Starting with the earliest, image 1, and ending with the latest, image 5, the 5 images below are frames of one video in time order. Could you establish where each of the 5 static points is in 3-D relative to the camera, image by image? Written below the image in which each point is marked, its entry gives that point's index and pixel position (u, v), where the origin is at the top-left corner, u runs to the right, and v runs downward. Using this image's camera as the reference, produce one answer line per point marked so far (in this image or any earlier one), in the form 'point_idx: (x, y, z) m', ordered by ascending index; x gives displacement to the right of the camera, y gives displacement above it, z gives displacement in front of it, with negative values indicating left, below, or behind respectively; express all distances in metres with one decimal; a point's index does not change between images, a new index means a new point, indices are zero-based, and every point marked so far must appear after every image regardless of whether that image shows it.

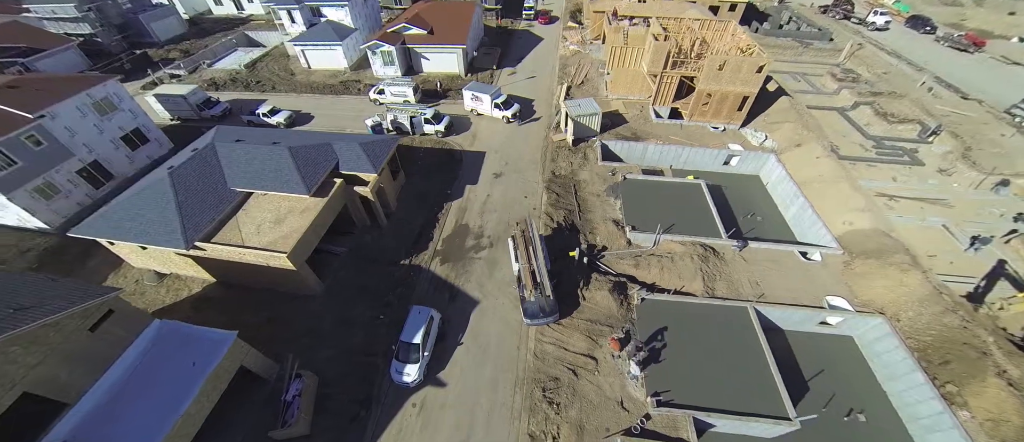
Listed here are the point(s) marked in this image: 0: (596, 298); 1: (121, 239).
0: (+4.7, -4.1, +18.8) m
1: (-20.4, -1.0, +17.3) m
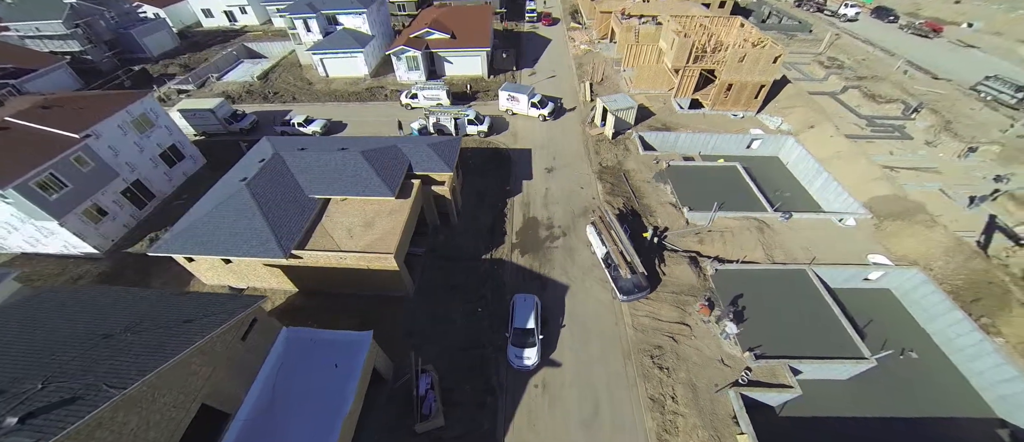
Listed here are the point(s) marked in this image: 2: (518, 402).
0: (+9.7, -3.0, +20.5) m
1: (-15.5, -1.7, +17.3) m
2: (+0.3, -8.2, +15.9) m
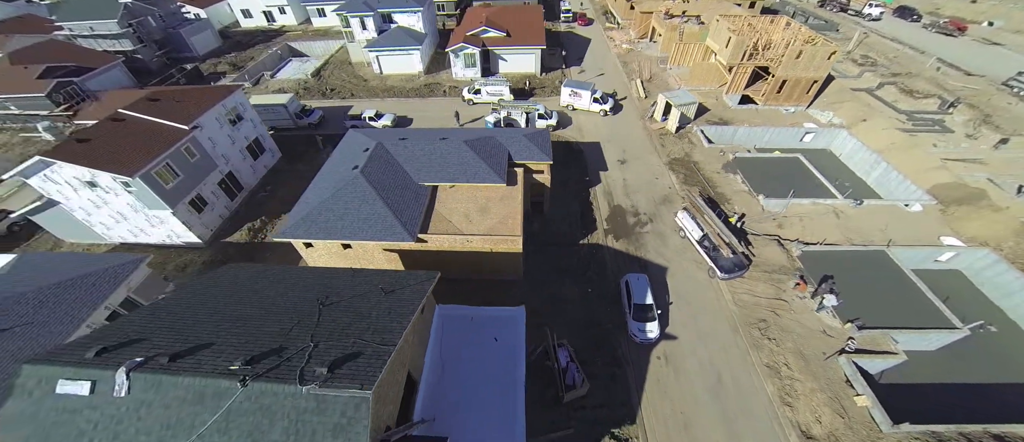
0: (+15.8, -2.1, +21.7) m
1: (-9.3, -0.9, +18.3) m
2: (+6.5, -7.4, +17.0) m
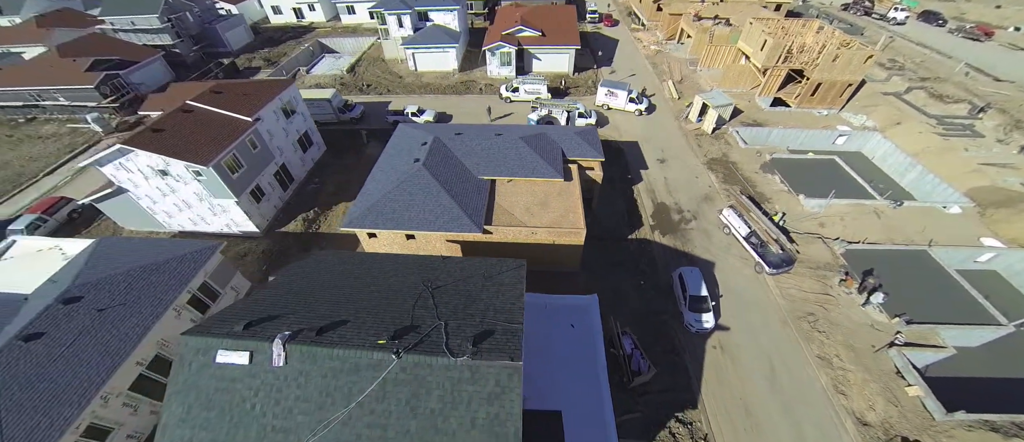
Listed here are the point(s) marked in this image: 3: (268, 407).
0: (+19.2, -2.0, +22.4) m
1: (-6.0, -0.4, +19.1) m
2: (+9.7, -7.1, +17.7) m
3: (-5.9, -4.6, +8.4) m
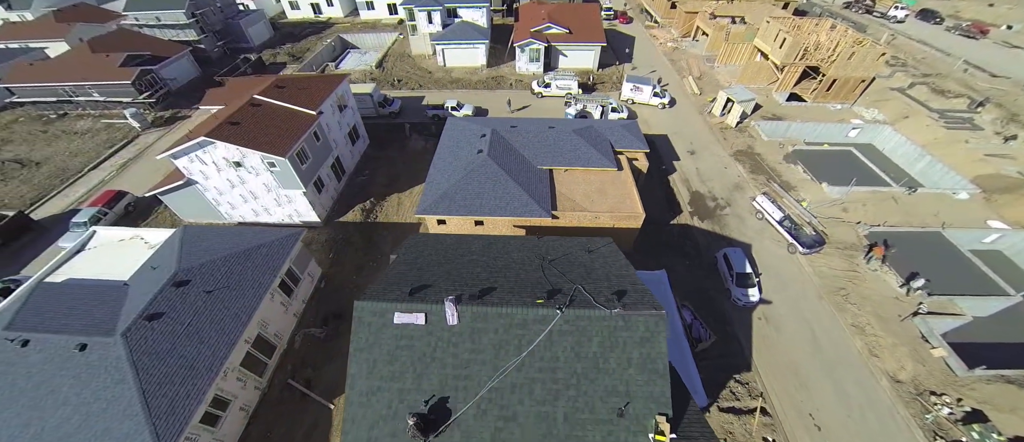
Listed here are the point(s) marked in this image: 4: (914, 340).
0: (+22.9, -1.0, +24.4) m
1: (-2.2, +0.4, +20.7) m
2: (+13.6, -6.2, +19.7) m
3: (-1.8, -3.9, +10.1) m
4: (+22.6, -6.7, +19.3) m
